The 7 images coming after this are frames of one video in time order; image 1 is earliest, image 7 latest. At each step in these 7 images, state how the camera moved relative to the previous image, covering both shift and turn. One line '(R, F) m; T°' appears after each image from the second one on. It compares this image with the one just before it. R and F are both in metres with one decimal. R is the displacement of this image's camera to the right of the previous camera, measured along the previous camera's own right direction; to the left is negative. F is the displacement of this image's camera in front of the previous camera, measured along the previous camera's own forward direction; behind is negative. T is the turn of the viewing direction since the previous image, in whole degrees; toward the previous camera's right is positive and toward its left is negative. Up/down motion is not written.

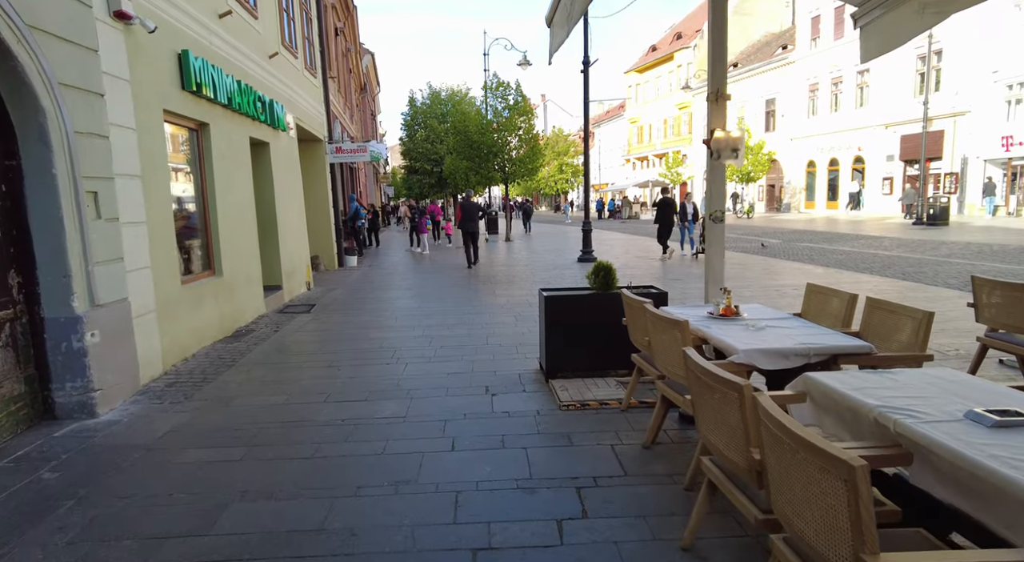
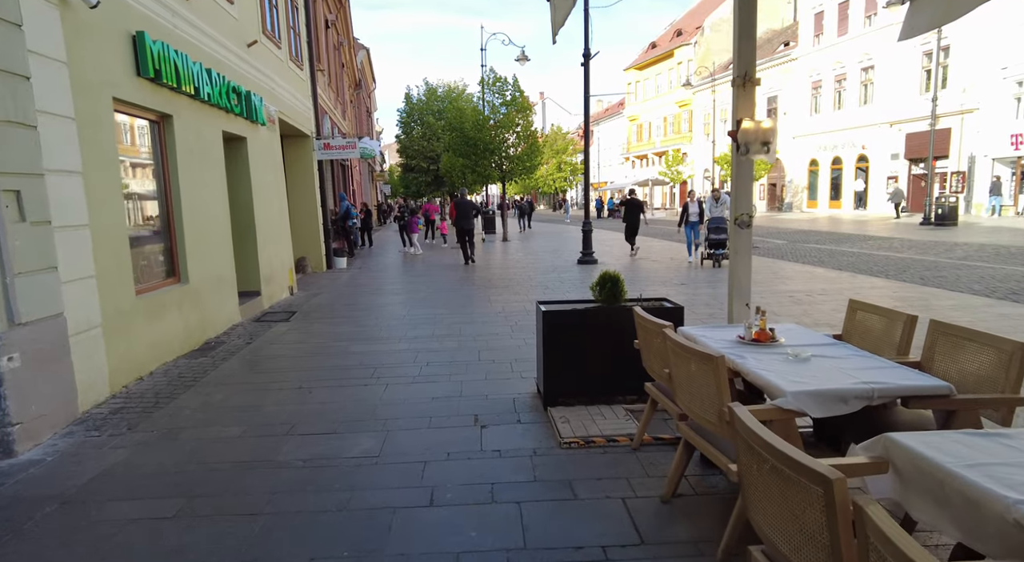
(0.0, +0.7) m; 0°
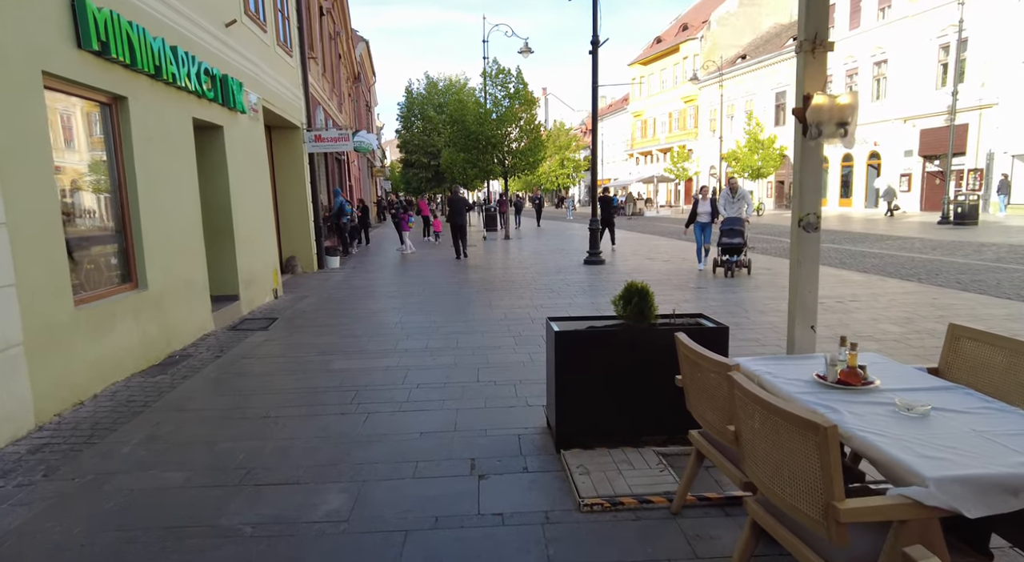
(0.0, +0.8) m; 0°
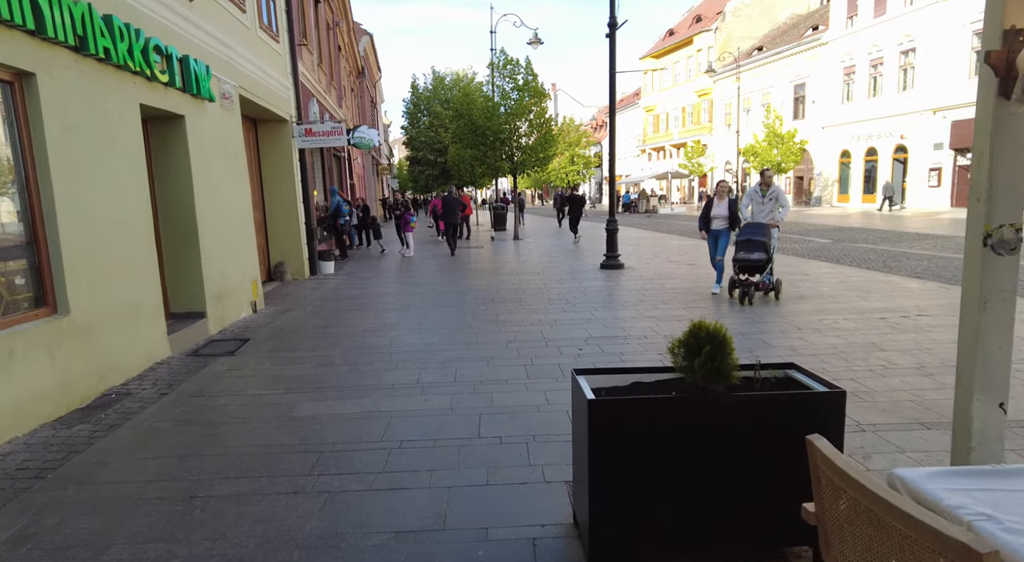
(0.0, +1.2) m; -1°
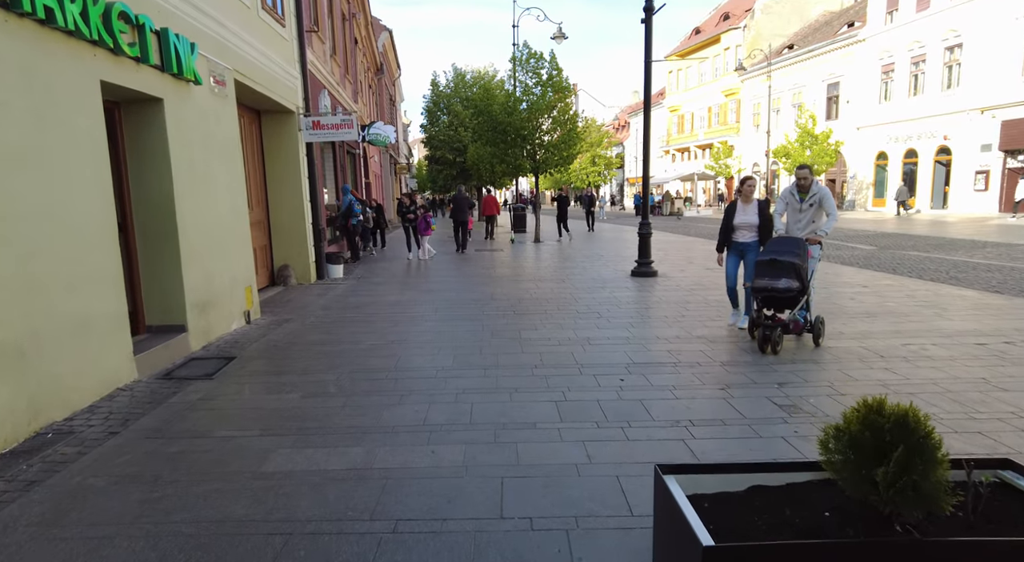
(-0.1, +1.1) m; -2°
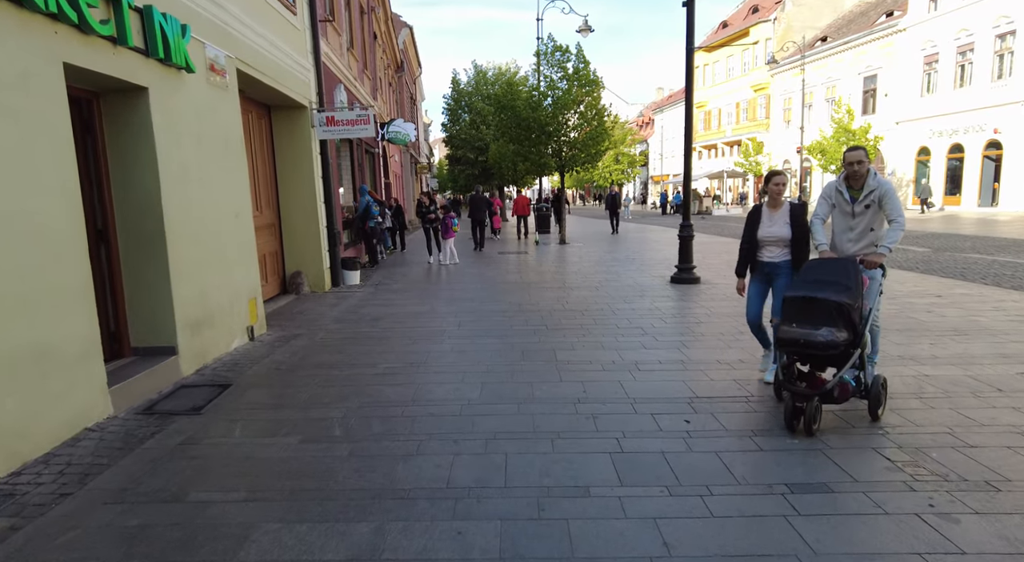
(-0.1, +0.9) m; -2°
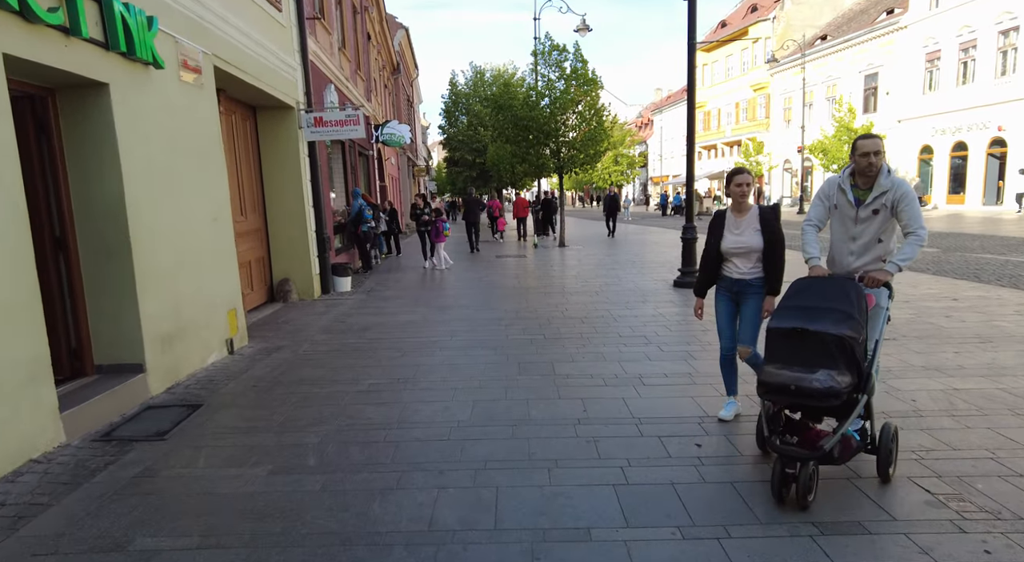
(+0.1, +0.4) m; 0°
